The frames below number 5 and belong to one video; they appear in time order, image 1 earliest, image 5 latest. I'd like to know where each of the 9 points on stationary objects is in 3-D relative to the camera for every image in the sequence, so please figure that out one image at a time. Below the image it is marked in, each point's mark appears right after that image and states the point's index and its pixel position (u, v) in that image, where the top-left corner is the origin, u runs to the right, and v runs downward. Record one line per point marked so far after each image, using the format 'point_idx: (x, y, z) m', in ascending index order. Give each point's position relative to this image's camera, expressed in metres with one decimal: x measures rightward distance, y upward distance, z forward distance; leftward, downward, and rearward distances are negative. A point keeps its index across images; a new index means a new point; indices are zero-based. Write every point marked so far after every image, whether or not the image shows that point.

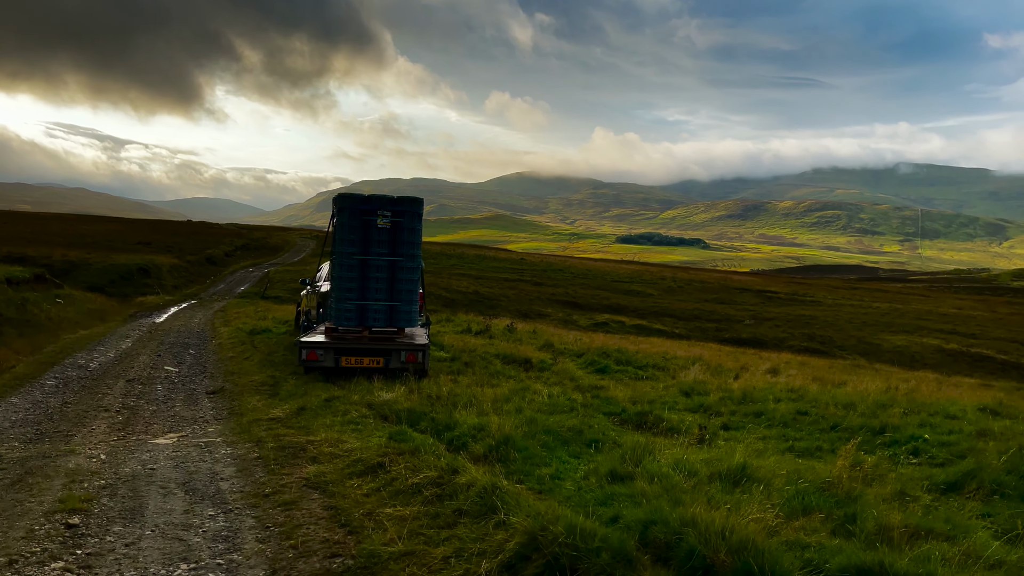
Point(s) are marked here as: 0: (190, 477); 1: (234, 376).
0: (-3.0, -1.7, +7.7) m
1: (-5.4, -1.7, +16.0) m
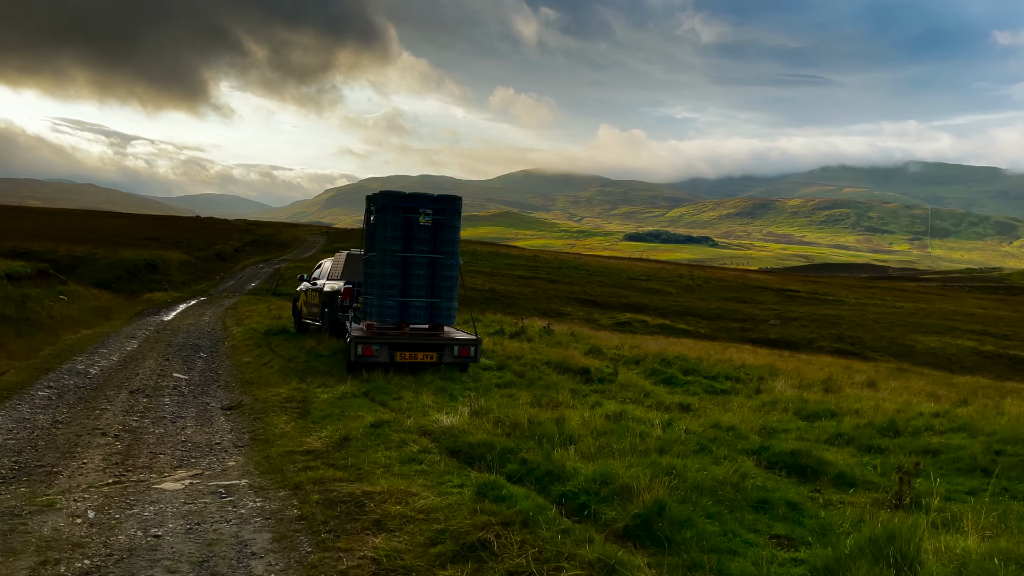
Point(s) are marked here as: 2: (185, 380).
0: (-2.0, -1.7, +5.5) m
1: (-4.3, -1.7, +13.9) m
2: (-6.3, -1.8, +15.9) m
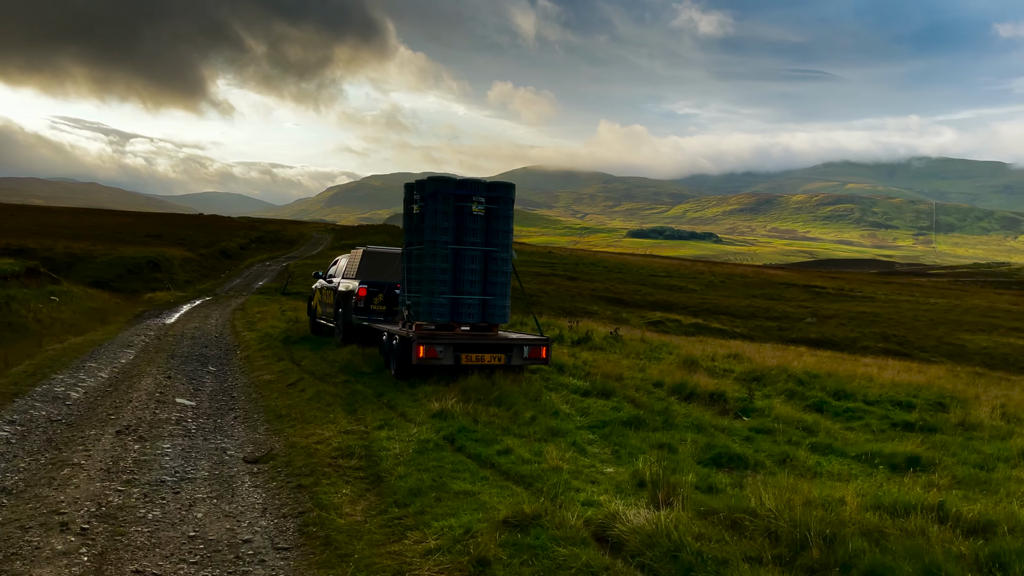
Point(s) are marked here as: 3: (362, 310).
0: (-0.5, -1.8, +1.8) m
1: (-2.8, -1.7, +10.2) m
2: (-4.7, -1.8, +12.1) m
3: (-3.6, -0.5, +19.3) m
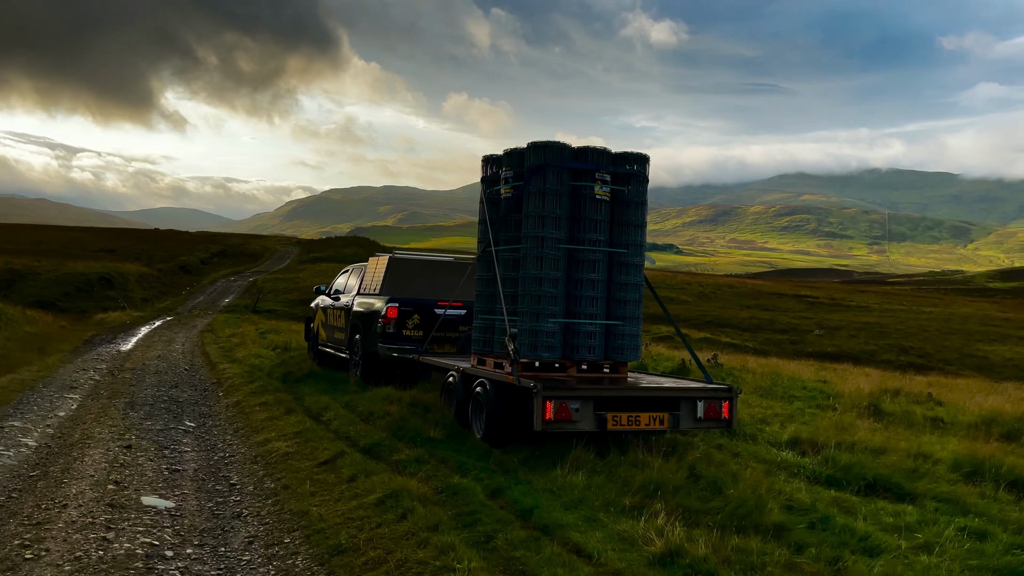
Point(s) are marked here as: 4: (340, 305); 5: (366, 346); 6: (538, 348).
0: (+1.8, -1.8, -3.2) m
1: (-0.8, -1.9, +5.1) m
2: (-2.9, -2.1, +6.9) m
3: (-2.1, -0.8, +14.2) m
4: (-3.5, -0.3, +17.1) m
5: (-2.6, -1.0, +14.8) m
6: (+0.3, -0.7, +9.7) m
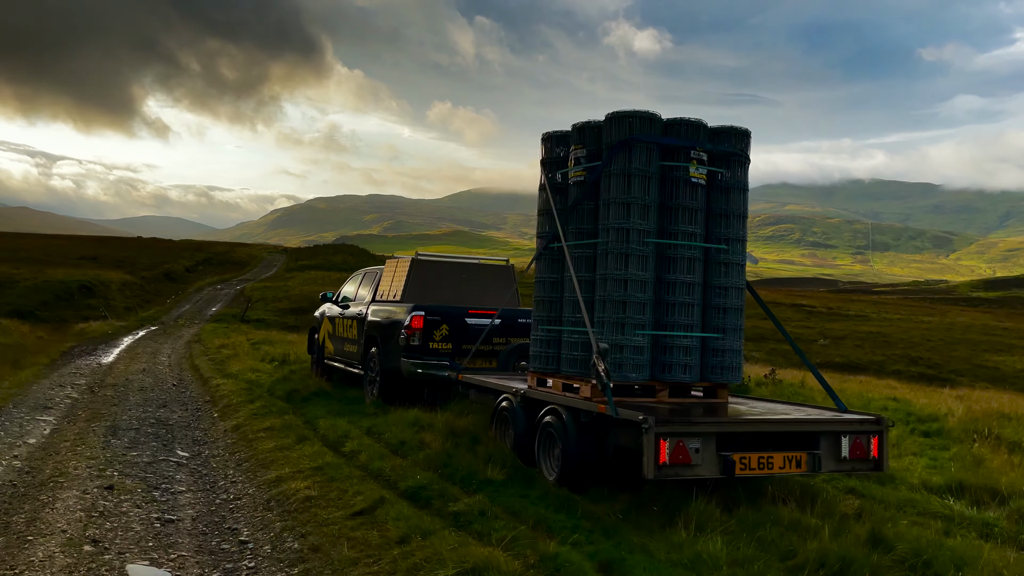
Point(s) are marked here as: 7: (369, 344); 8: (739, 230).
0: (+2.8, -1.7, -5.1) m
1: (0.0, -1.9, +3.2) m
2: (-2.1, -2.1, +5.0) m
3: (-1.4, -0.9, +12.3) m
4: (-2.9, -0.5, +15.1) m
5: (-1.9, -1.1, +12.8) m
6: (+1.0, -0.8, +7.8) m
7: (-2.4, -0.9, +13.9) m
8: (+2.3, +0.6, +8.3) m
